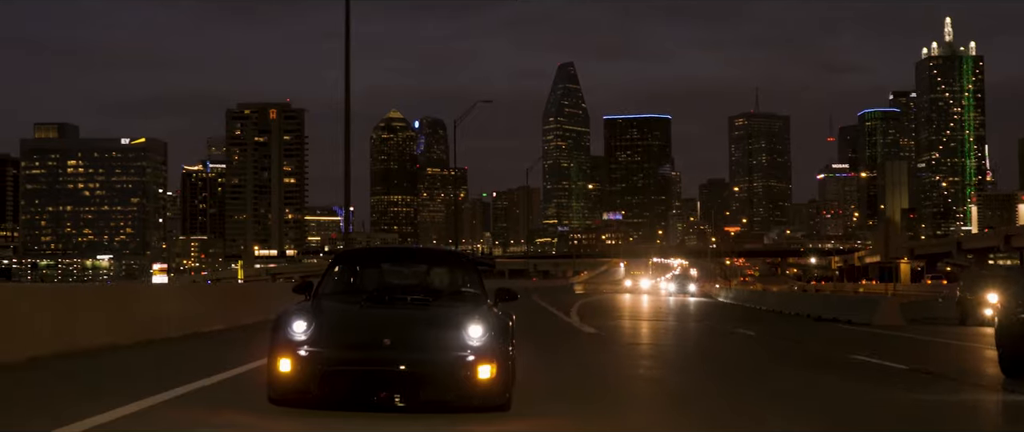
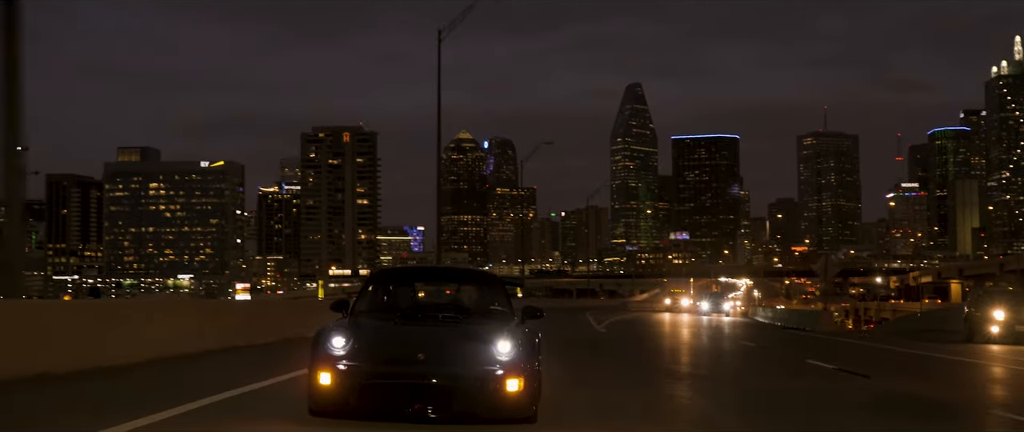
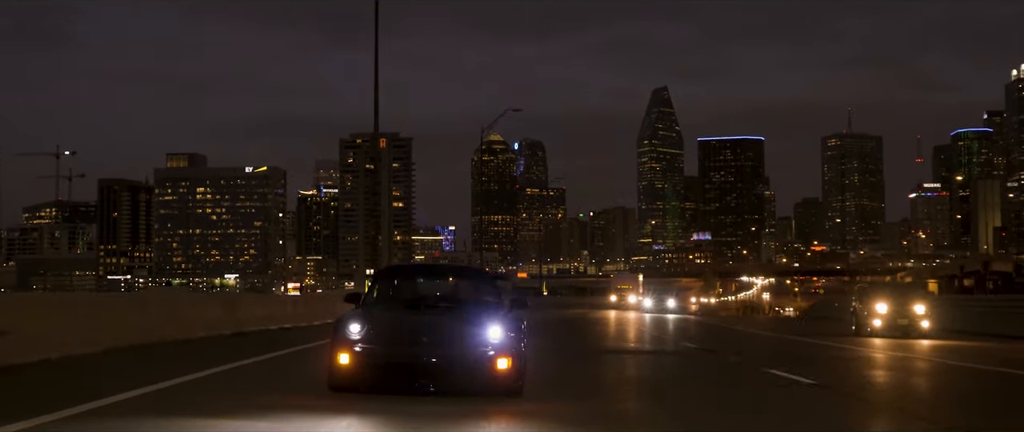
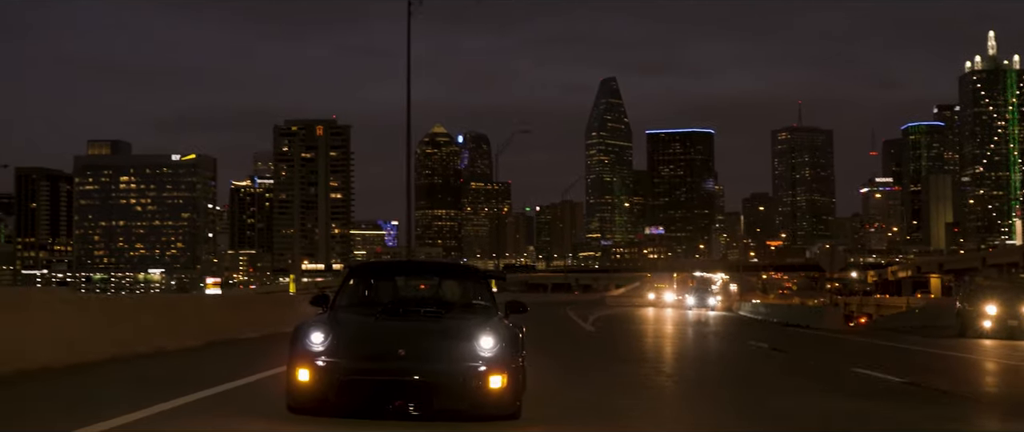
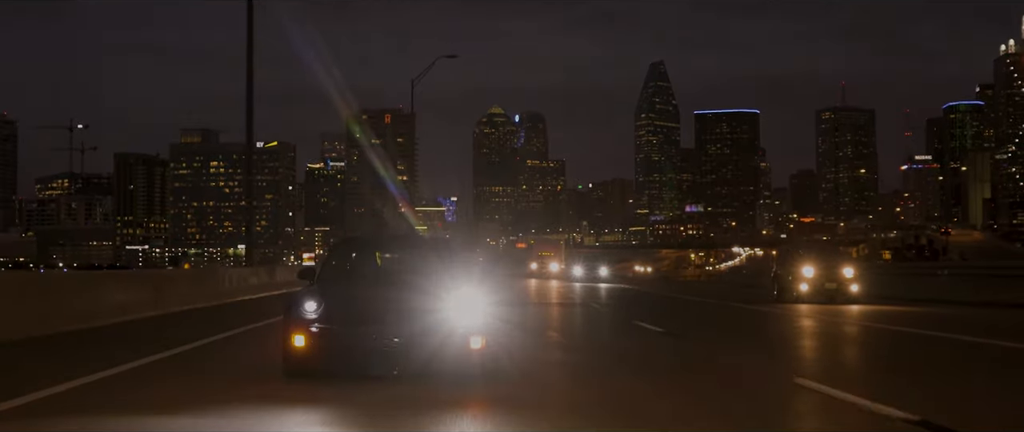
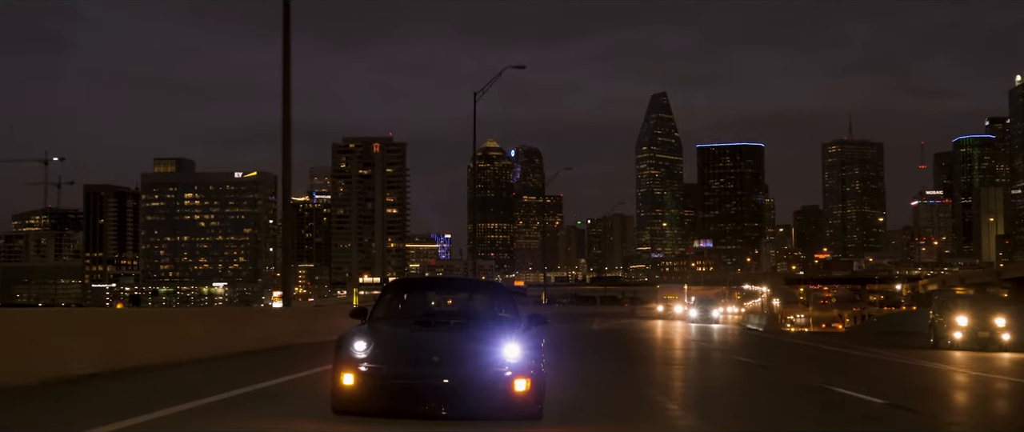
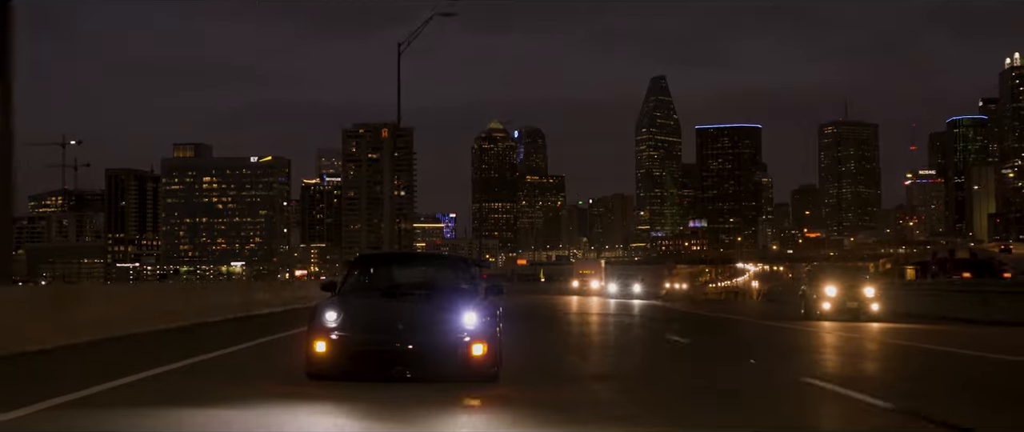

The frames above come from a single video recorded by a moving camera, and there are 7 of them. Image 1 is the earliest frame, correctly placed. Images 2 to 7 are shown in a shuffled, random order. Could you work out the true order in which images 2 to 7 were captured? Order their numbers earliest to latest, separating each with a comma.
4, 2, 6, 3, 7, 5
